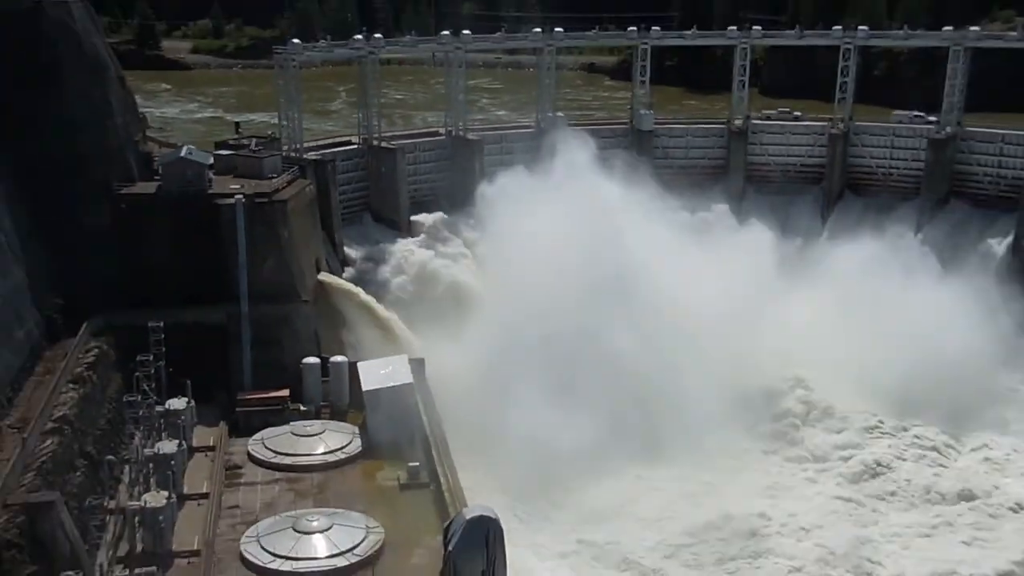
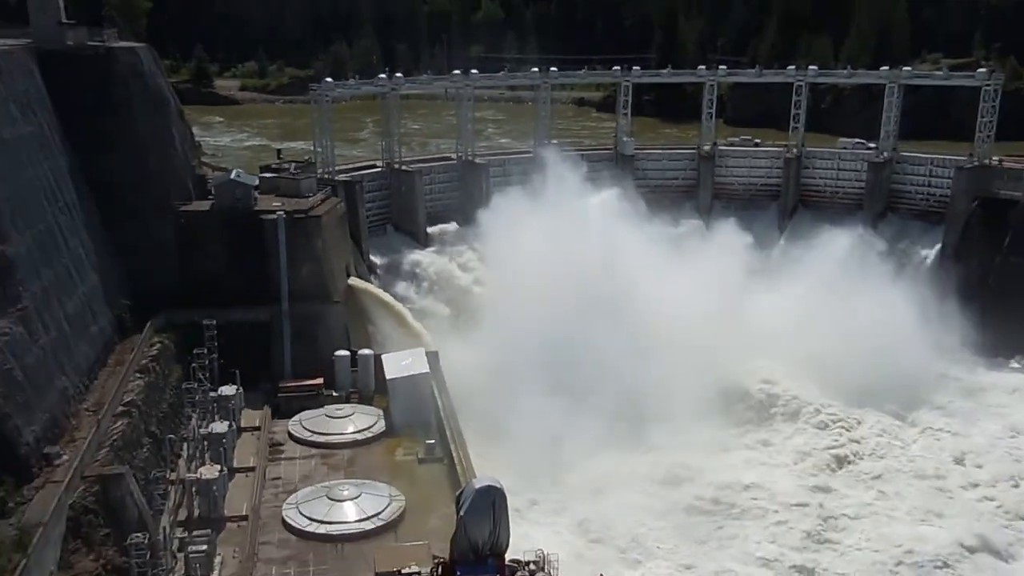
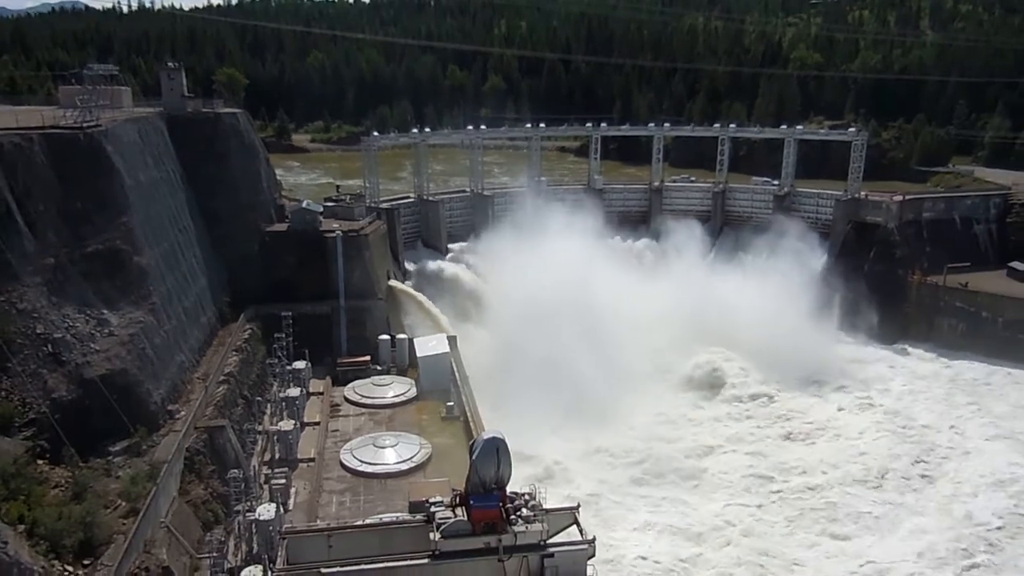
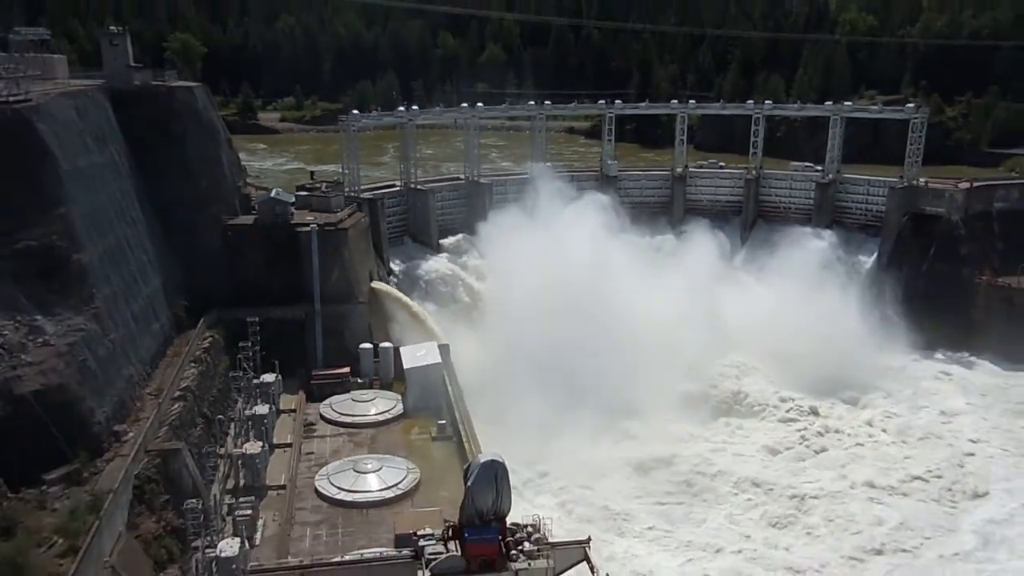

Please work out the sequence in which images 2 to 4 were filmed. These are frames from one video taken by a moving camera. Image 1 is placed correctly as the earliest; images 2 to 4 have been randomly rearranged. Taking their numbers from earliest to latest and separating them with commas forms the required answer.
2, 4, 3
